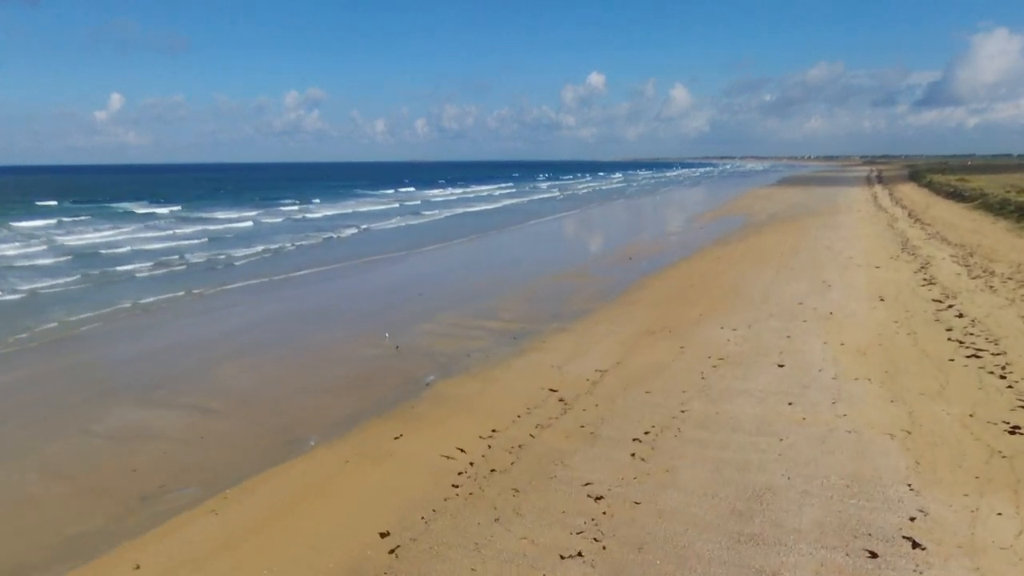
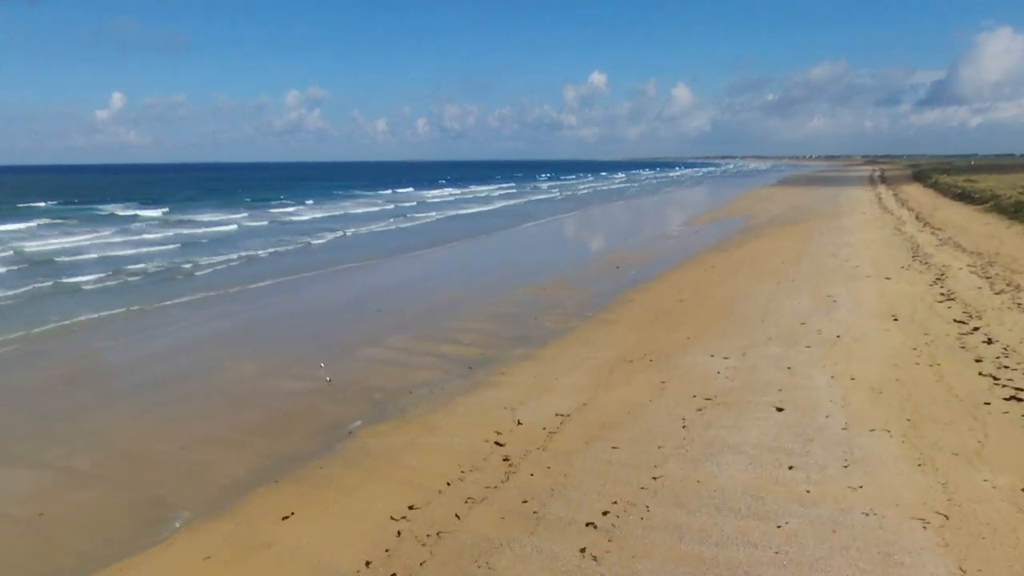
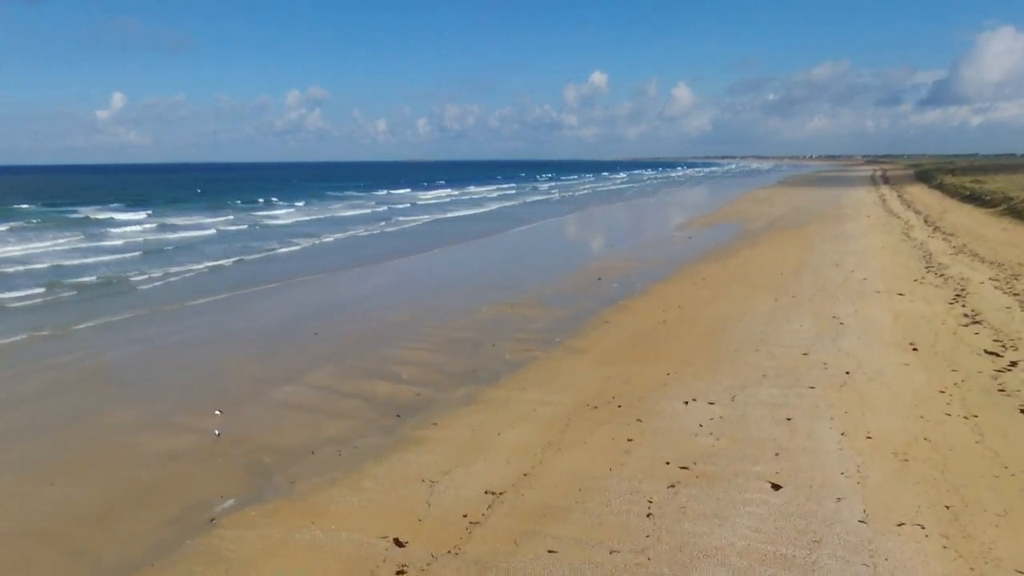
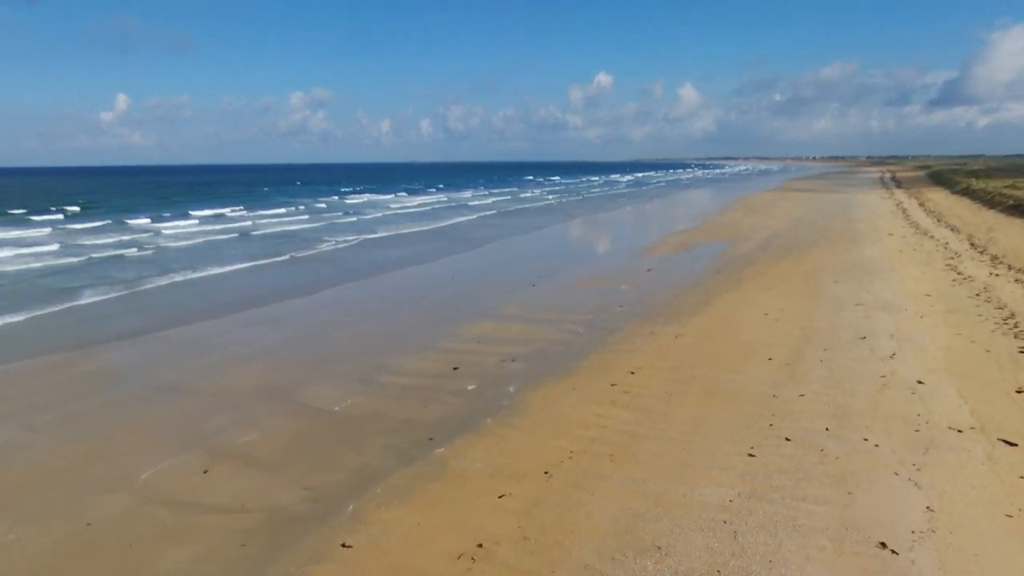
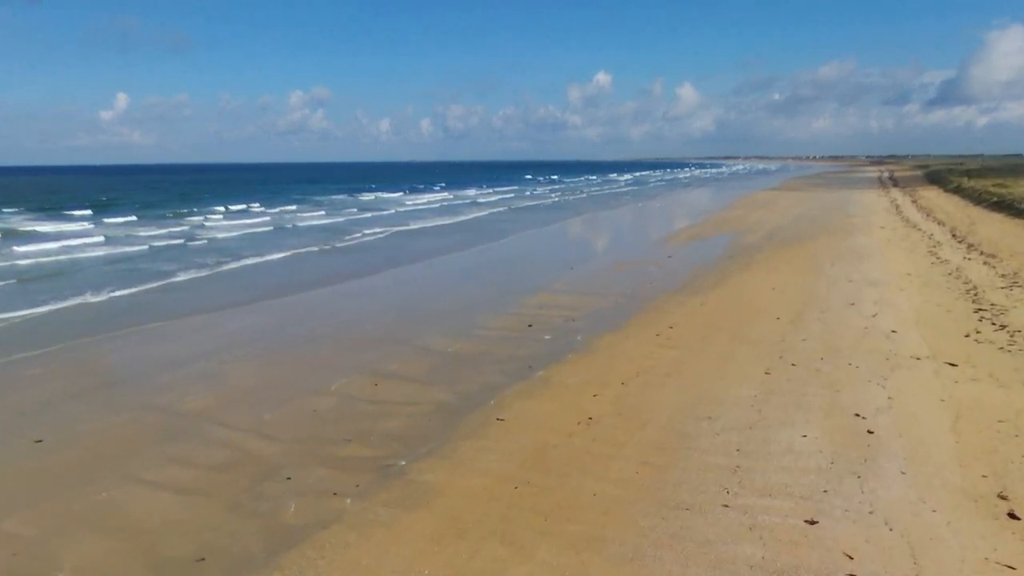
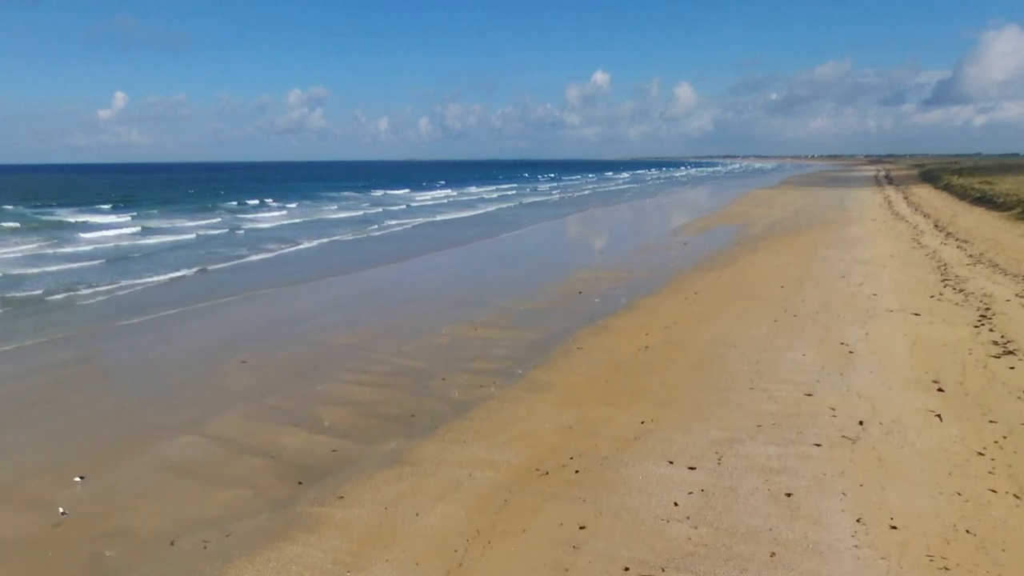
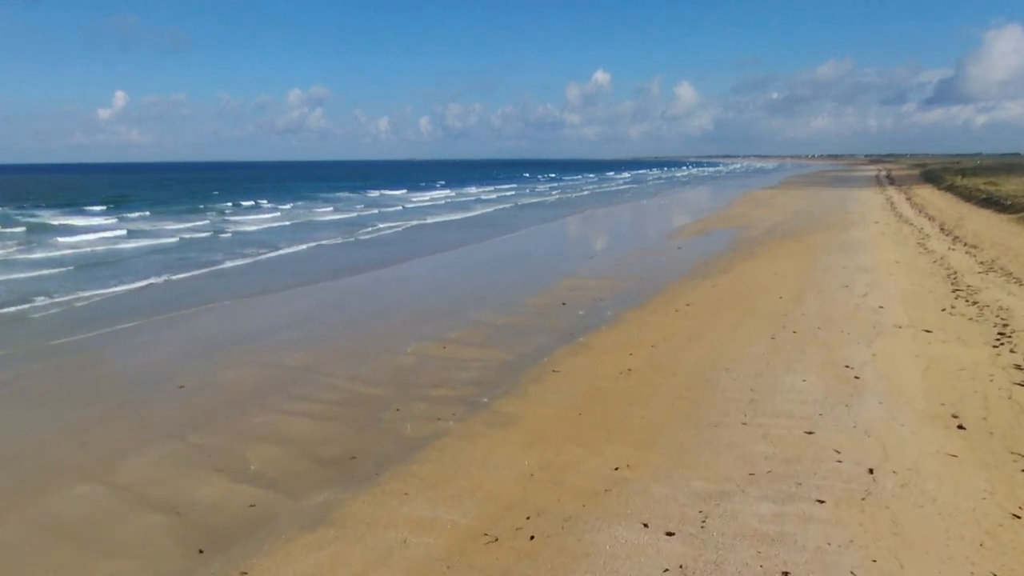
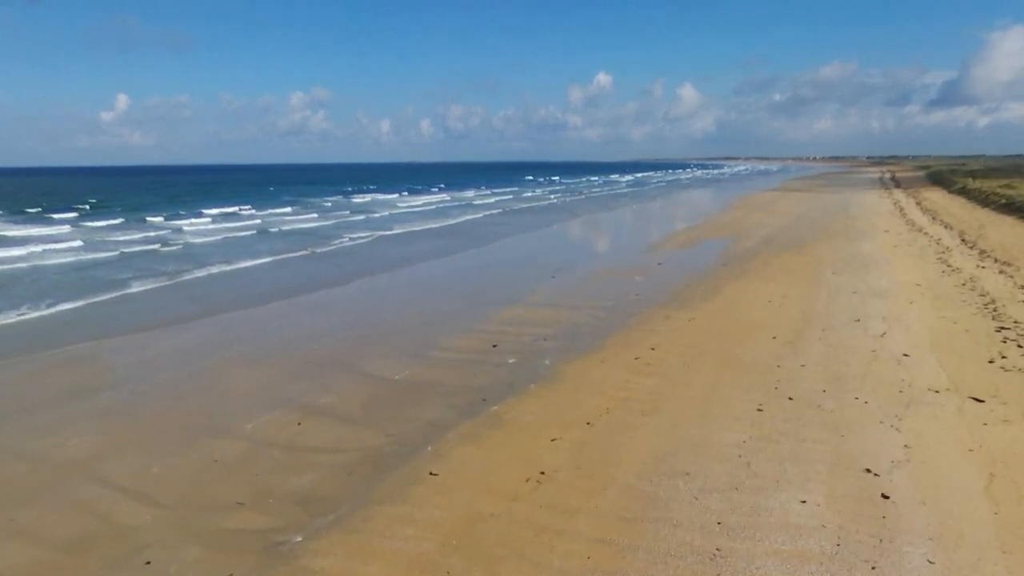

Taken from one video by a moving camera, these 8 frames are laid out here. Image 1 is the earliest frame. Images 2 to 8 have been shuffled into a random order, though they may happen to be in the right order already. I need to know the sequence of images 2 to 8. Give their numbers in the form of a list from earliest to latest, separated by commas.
2, 3, 6, 7, 5, 8, 4
